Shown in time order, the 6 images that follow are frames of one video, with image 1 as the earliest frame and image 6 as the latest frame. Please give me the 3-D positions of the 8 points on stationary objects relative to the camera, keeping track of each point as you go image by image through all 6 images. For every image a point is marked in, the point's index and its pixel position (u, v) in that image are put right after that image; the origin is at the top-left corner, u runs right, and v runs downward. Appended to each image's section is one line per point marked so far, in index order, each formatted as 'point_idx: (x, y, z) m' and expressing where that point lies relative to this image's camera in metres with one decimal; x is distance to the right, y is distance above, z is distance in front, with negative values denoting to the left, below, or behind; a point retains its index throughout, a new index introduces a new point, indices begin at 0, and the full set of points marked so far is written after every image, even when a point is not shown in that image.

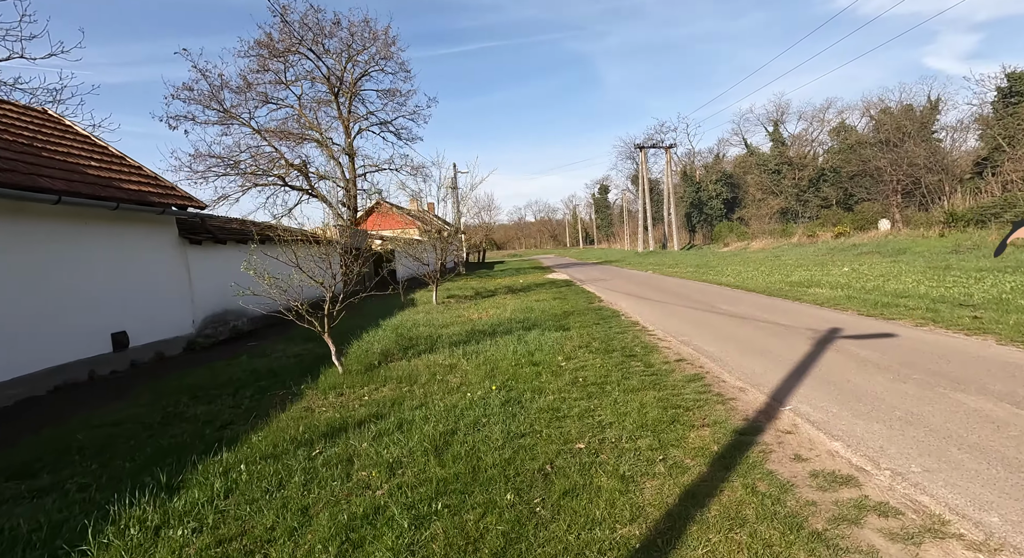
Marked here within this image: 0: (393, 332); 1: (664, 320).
0: (-2.1, -0.9, +10.4) m
1: (+2.7, -0.7, +10.5) m
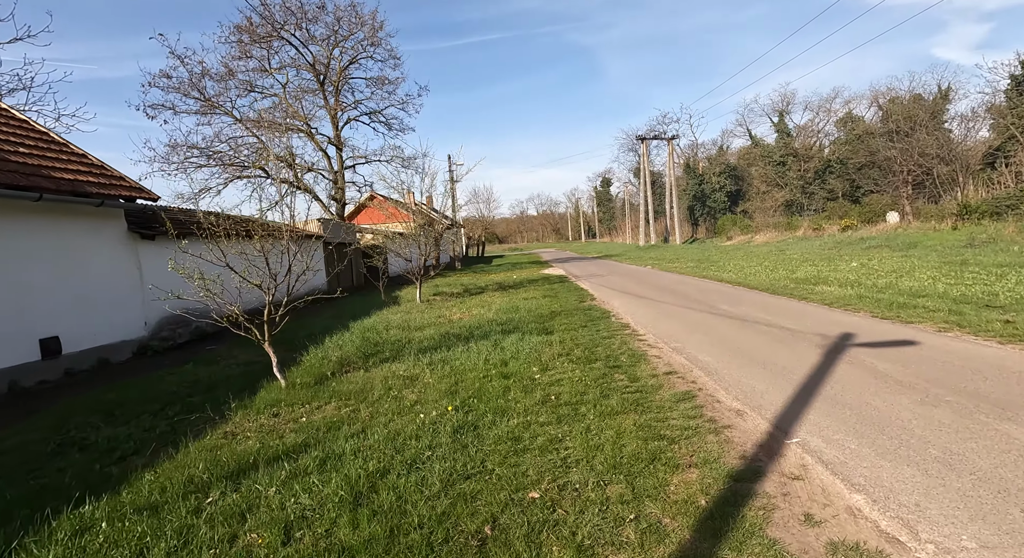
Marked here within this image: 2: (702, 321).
0: (-2.4, -0.9, +9.5) m
1: (+2.4, -0.7, +9.6) m
2: (+3.0, -0.7, +9.4) m
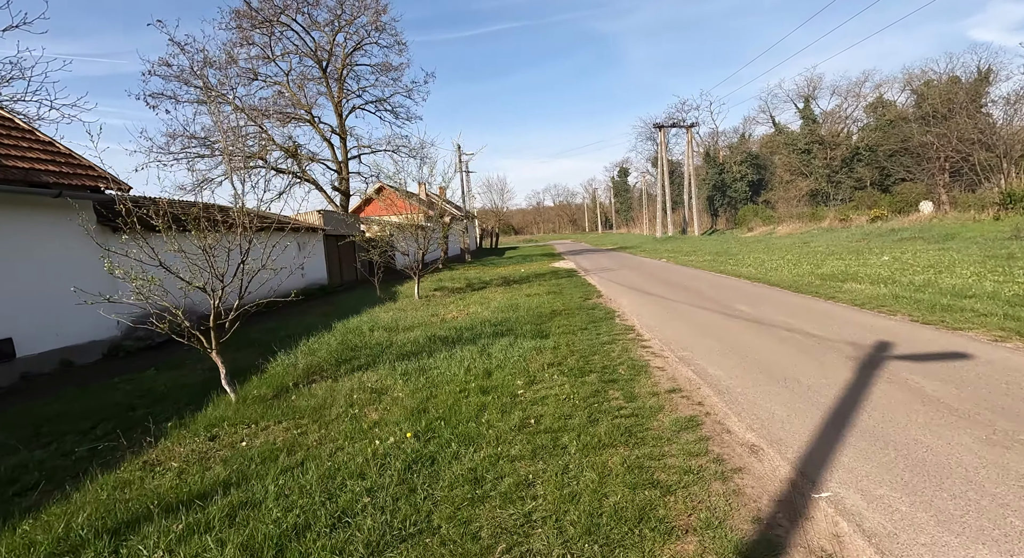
0: (-2.5, -0.9, +8.7) m
1: (+2.3, -0.7, +8.6) m
2: (+2.9, -0.6, +8.4) m
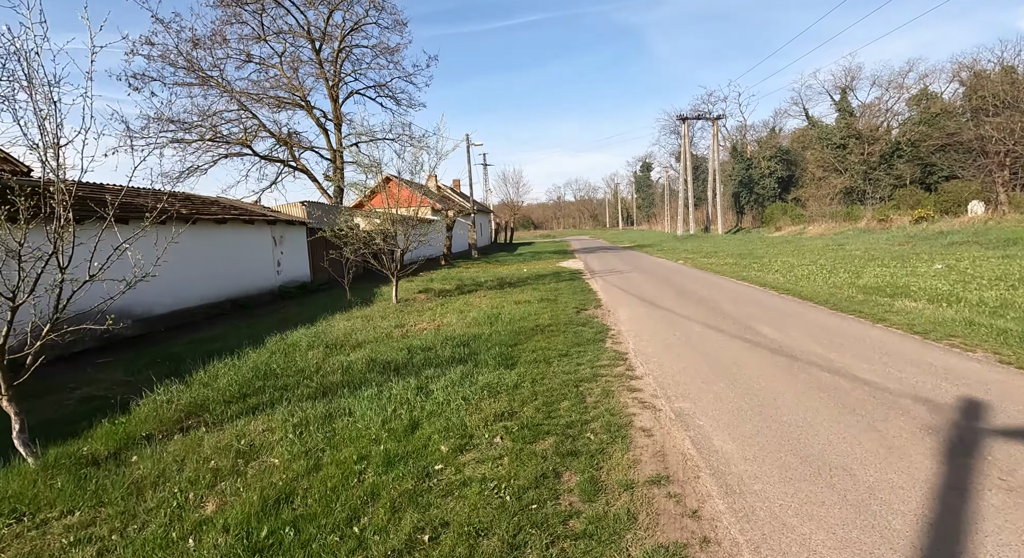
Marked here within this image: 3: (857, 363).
0: (-3.0, -0.9, +7.1) m
1: (+1.8, -0.9, +6.8) m
2: (+2.4, -0.8, +6.6) m
3: (+3.4, -0.8, +5.7) m
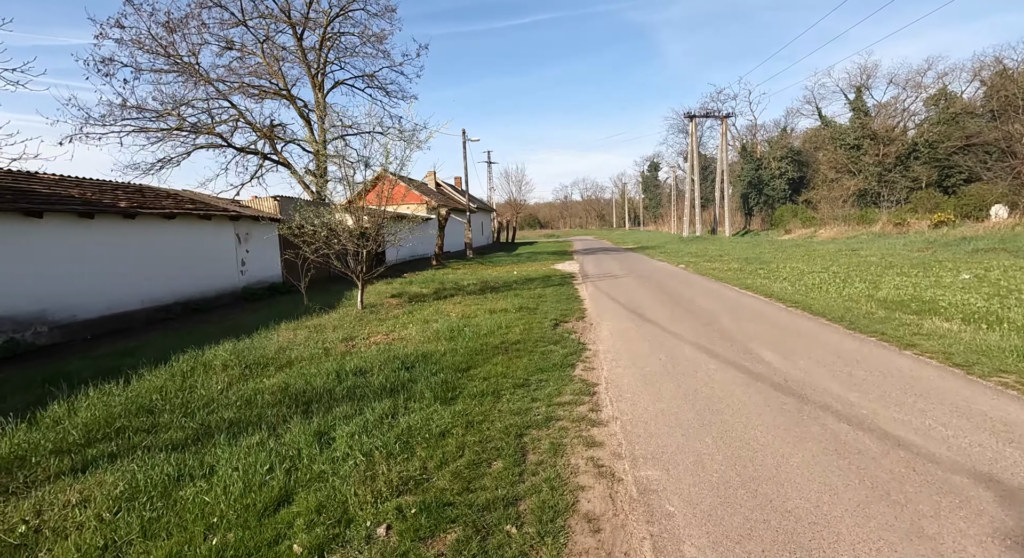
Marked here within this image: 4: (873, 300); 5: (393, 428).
0: (-3.5, -1.0, +5.8) m
1: (+1.3, -1.0, +5.5) m
2: (+1.9, -1.0, +5.2) m
3: (+2.8, -1.0, +4.4) m
4: (+5.9, -0.3, +9.6) m
5: (-0.9, -1.1, +4.6) m
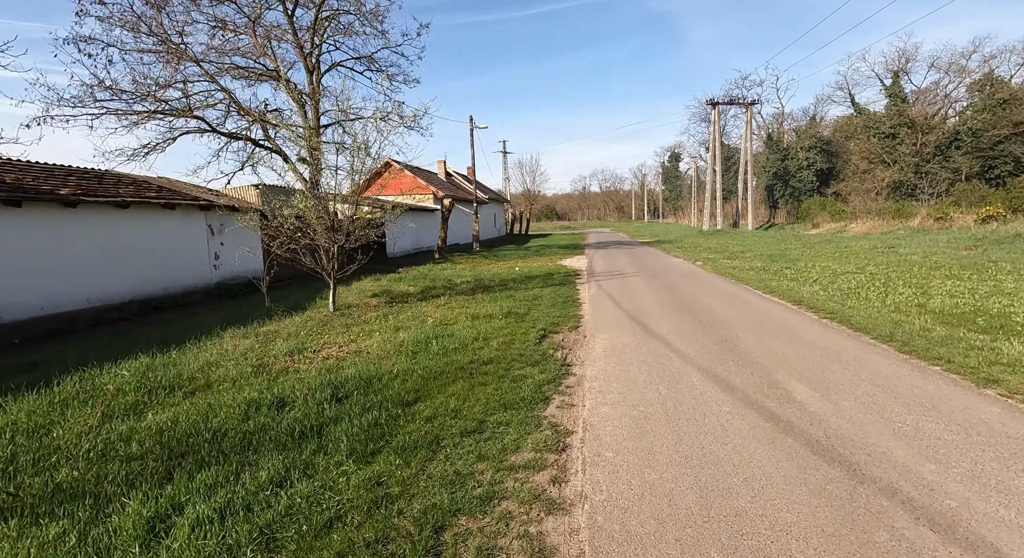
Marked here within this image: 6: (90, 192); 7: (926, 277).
0: (-3.9, -1.1, +4.6) m
1: (+0.9, -1.1, +4.1) m
2: (+1.5, -1.1, +3.8) m
3: (+2.4, -1.1, +3.0) m
4: (+5.7, -0.4, +8.1) m
5: (-1.3, -1.2, +3.2) m
6: (-7.4, +1.5, +10.4) m
7: (+8.4, +0.1, +12.0) m
